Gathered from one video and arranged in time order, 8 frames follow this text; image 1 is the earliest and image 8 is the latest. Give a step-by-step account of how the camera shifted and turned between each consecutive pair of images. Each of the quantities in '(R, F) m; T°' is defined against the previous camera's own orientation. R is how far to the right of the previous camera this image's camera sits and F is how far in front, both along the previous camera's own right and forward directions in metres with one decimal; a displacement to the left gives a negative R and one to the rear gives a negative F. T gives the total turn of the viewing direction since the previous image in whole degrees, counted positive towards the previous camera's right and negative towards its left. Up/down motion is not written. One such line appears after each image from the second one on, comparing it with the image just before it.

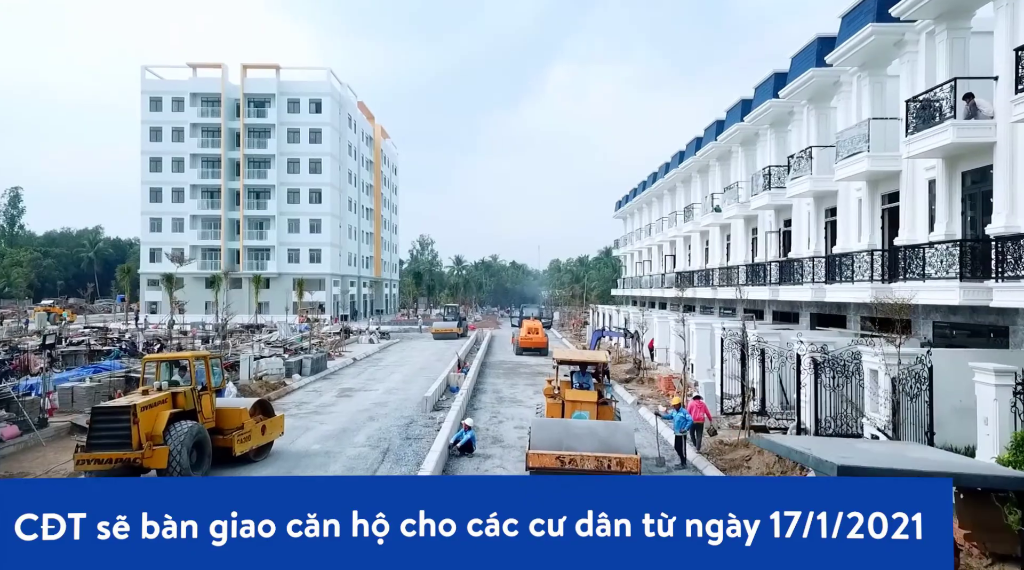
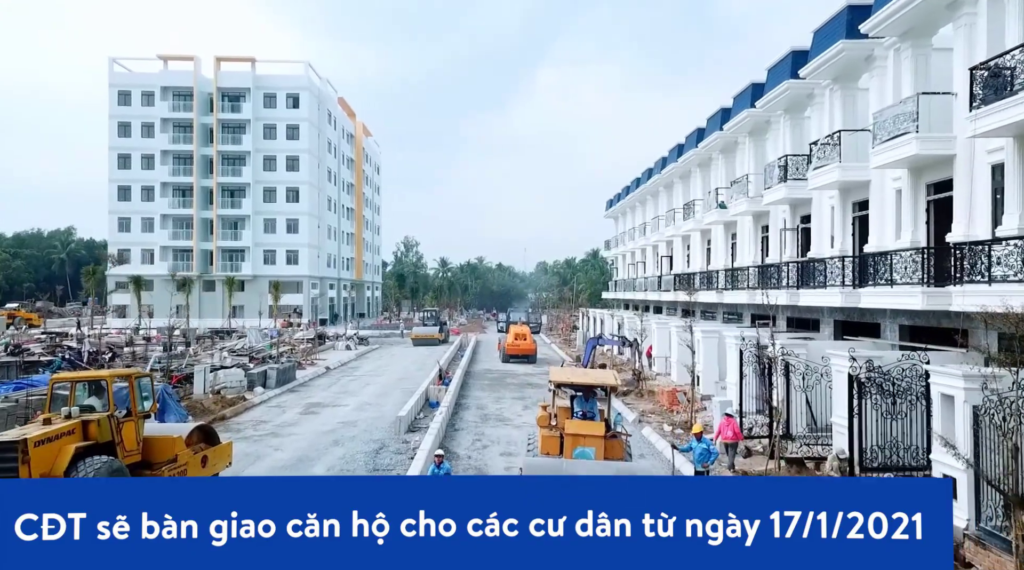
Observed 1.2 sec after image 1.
(0.0, -0.5) m; +1°
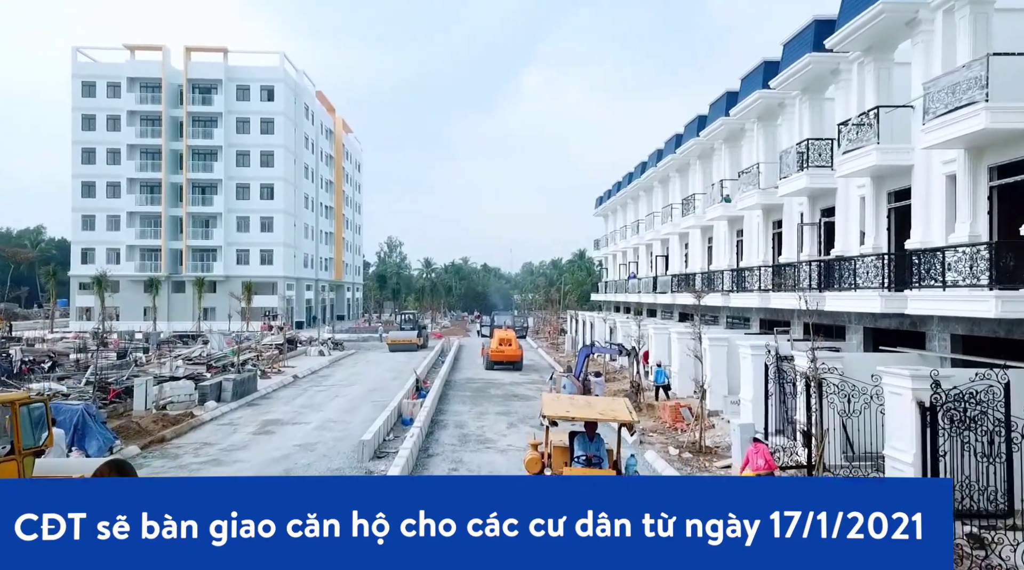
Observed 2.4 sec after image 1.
(+0.1, -0.5) m; +1°
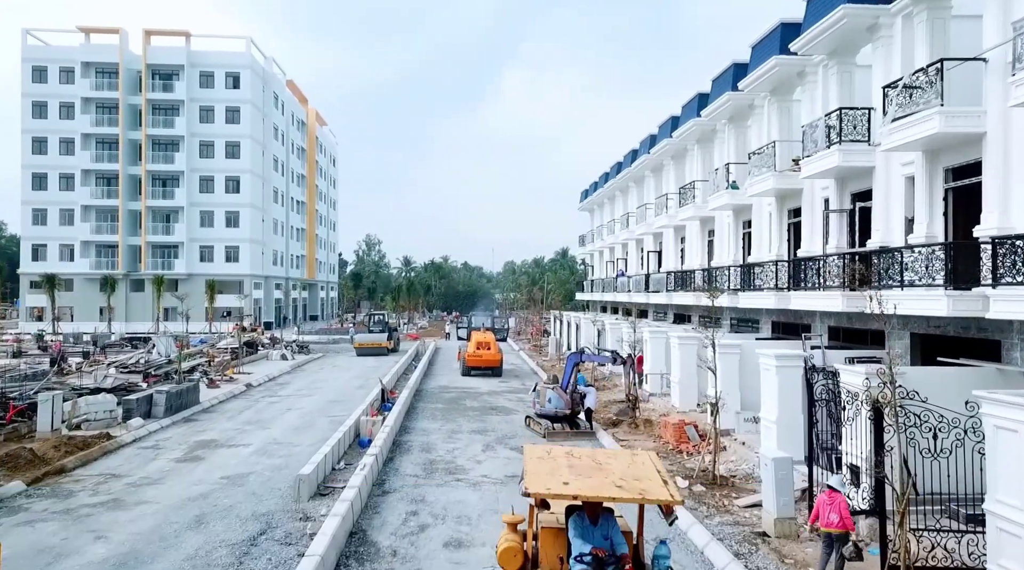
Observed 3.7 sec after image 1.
(+0.1, +2.9) m; +1°
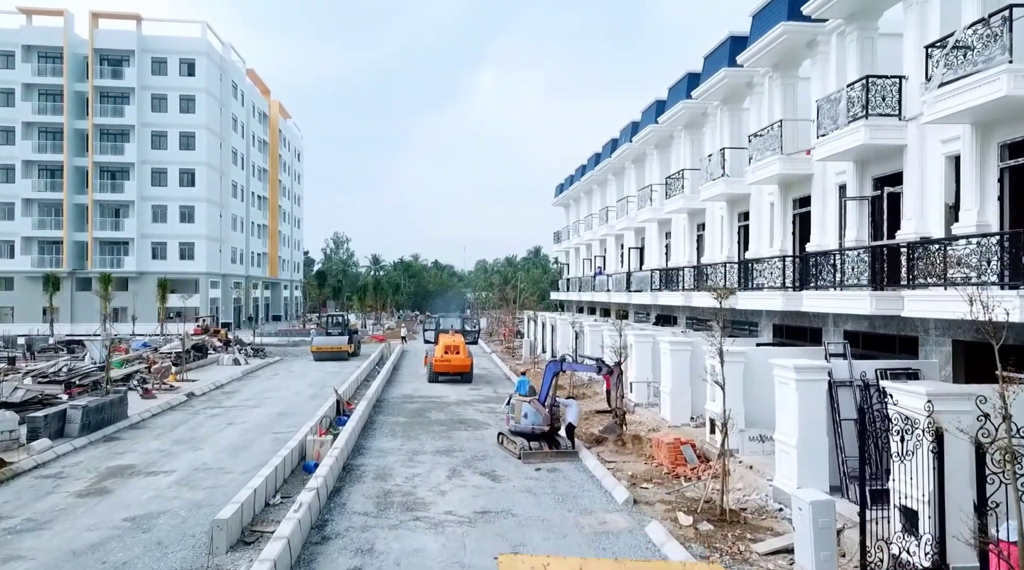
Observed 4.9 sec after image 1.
(0.0, +2.3) m; +2°
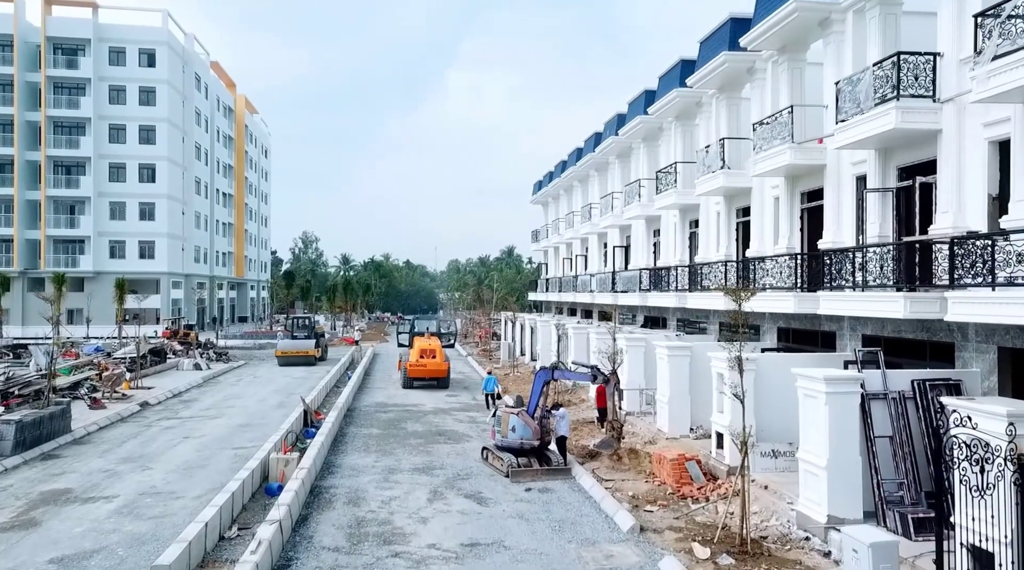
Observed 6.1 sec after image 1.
(-0.3, +1.4) m; +2°
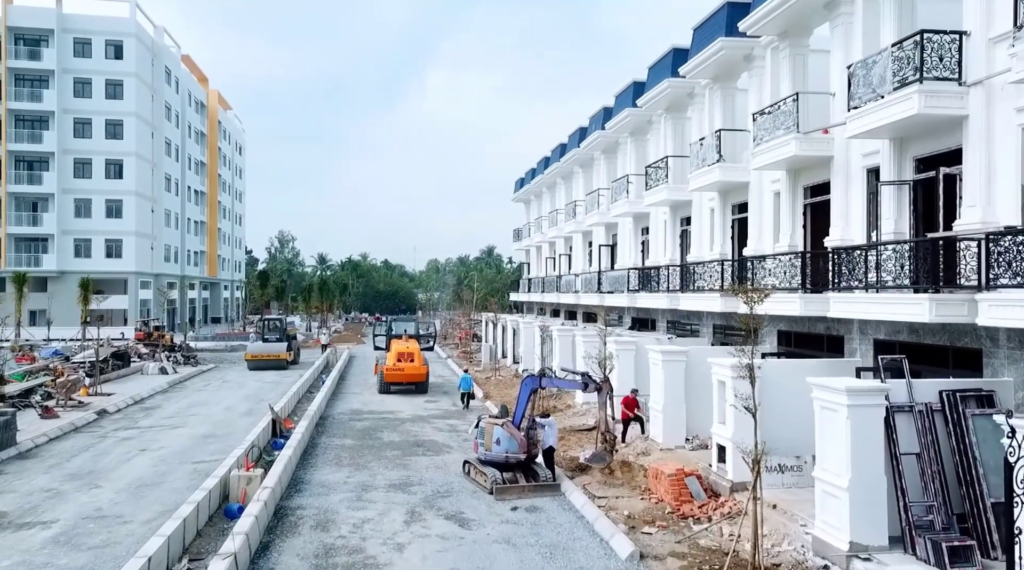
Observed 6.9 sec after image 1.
(-0.1, +1.1) m; +2°
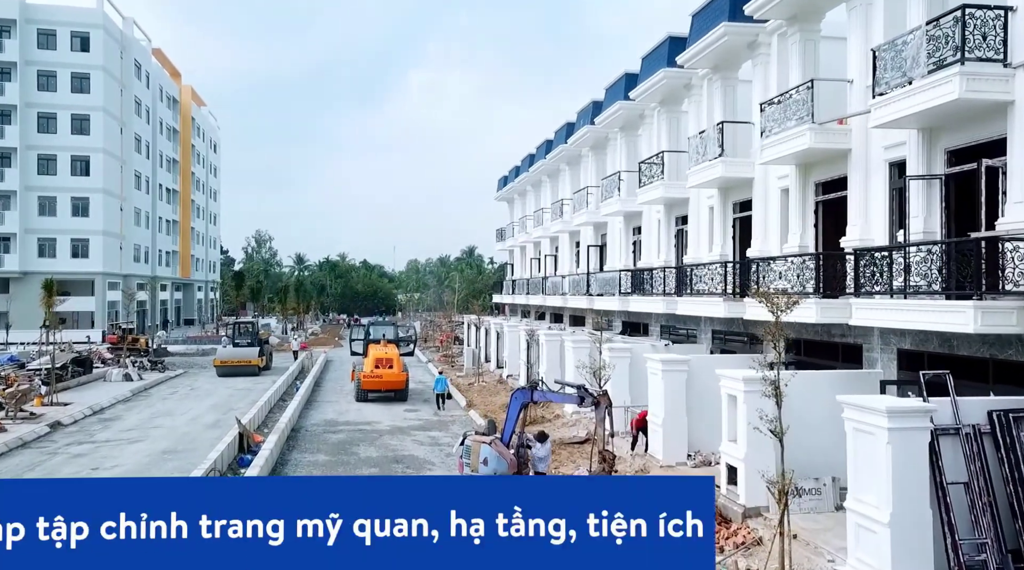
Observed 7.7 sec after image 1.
(-0.1, +1.2) m; +1°
